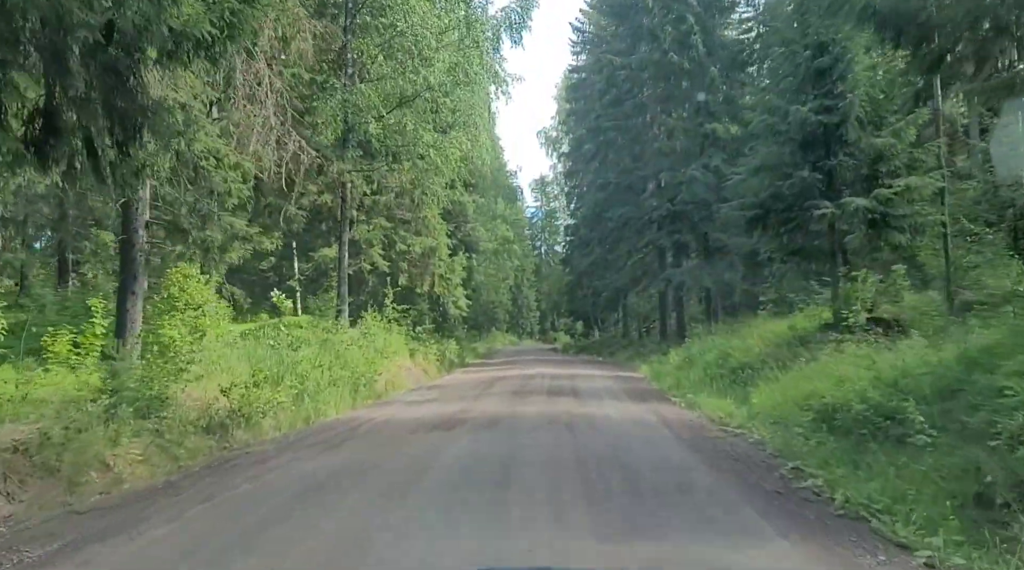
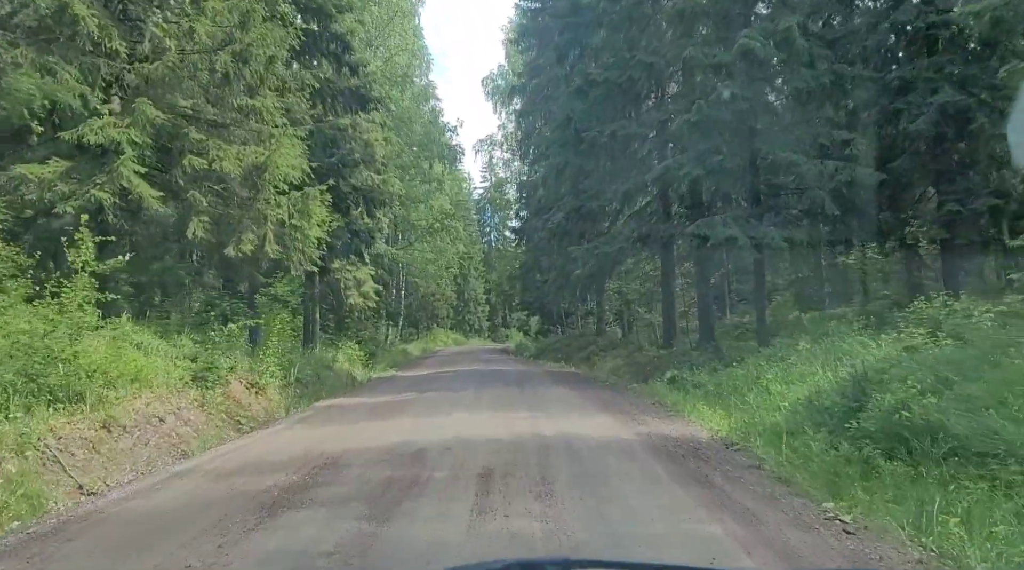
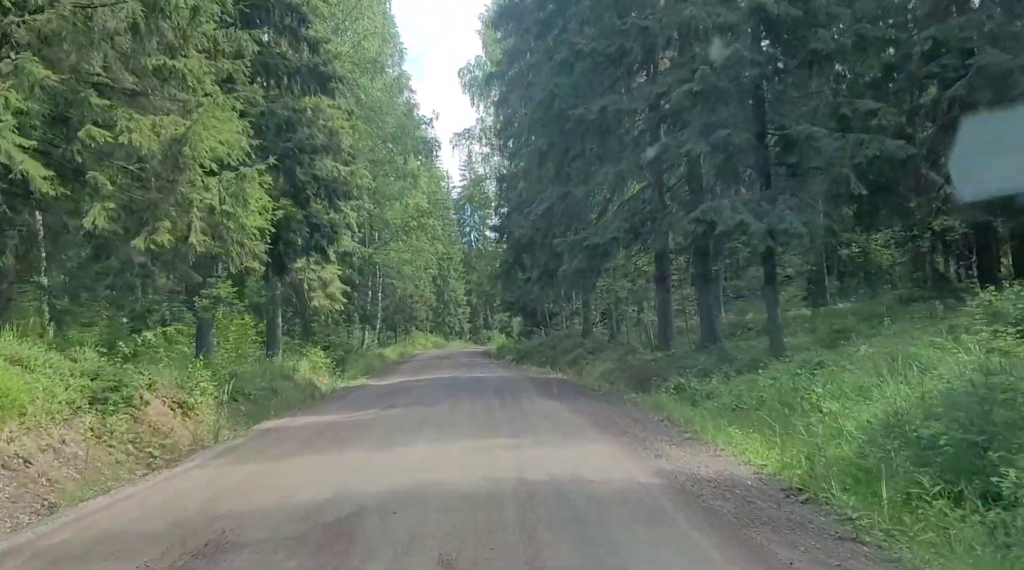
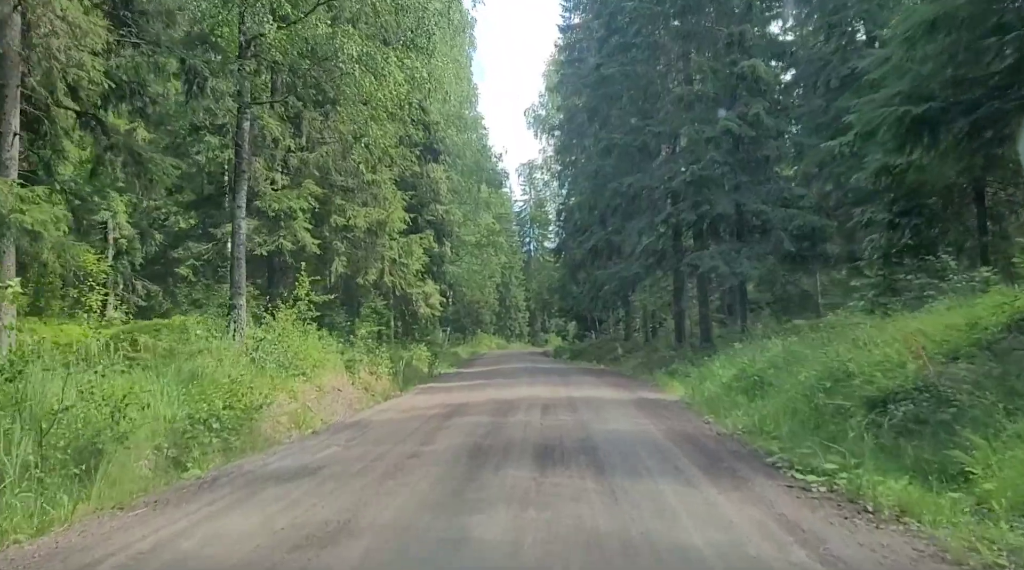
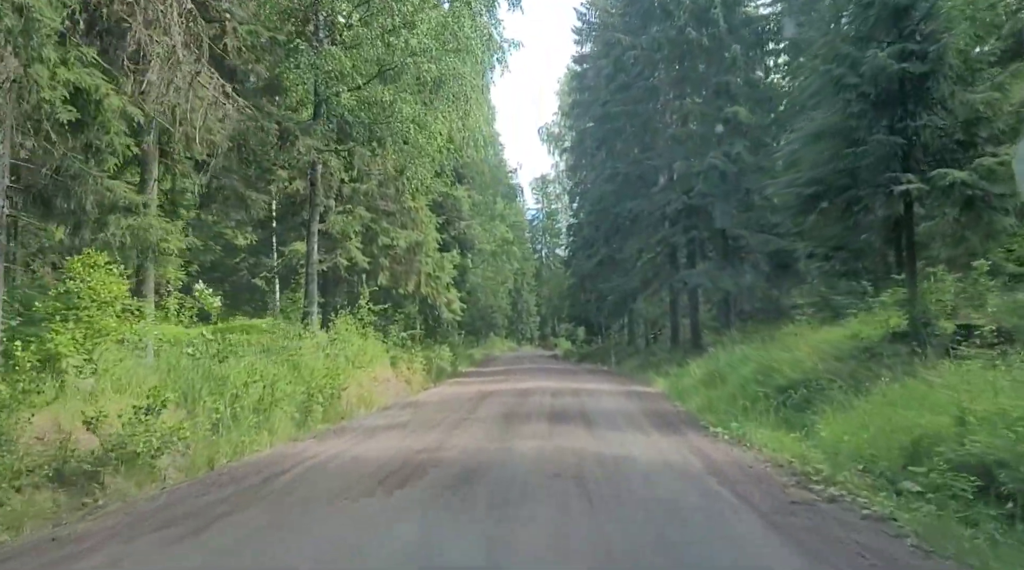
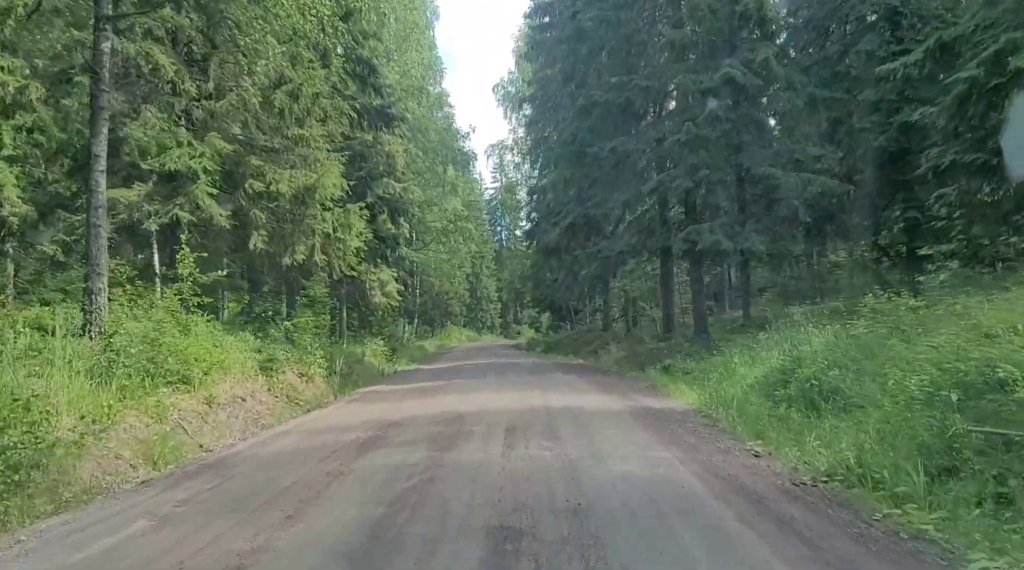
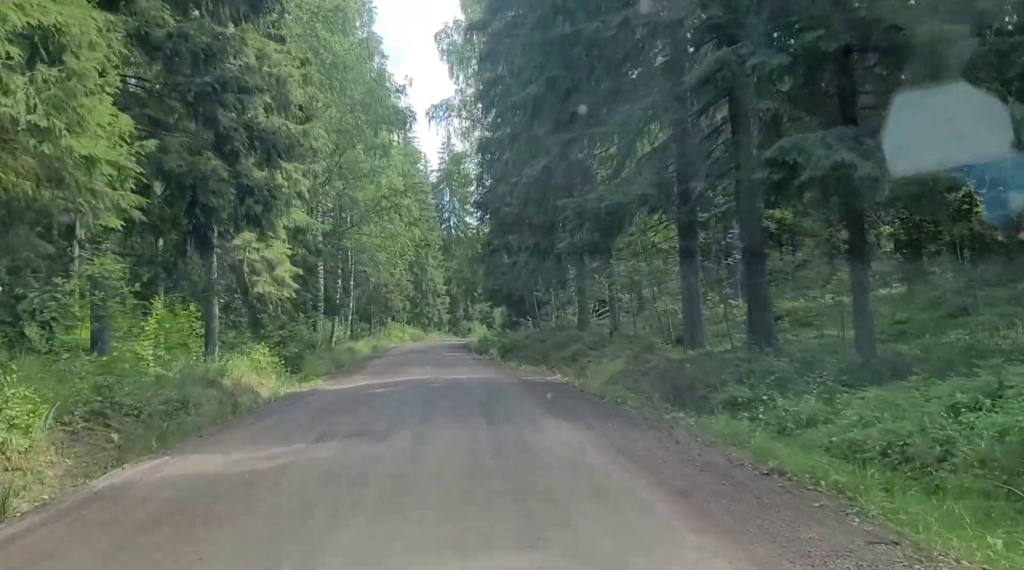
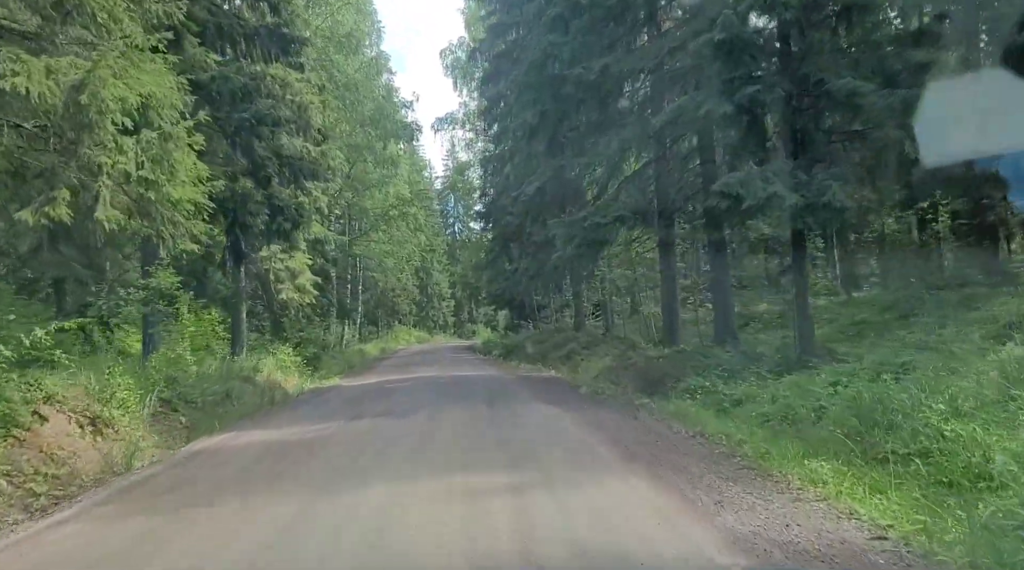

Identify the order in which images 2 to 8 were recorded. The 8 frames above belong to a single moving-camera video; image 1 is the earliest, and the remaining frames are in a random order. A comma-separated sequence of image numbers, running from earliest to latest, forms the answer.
5, 4, 6, 2, 3, 8, 7
